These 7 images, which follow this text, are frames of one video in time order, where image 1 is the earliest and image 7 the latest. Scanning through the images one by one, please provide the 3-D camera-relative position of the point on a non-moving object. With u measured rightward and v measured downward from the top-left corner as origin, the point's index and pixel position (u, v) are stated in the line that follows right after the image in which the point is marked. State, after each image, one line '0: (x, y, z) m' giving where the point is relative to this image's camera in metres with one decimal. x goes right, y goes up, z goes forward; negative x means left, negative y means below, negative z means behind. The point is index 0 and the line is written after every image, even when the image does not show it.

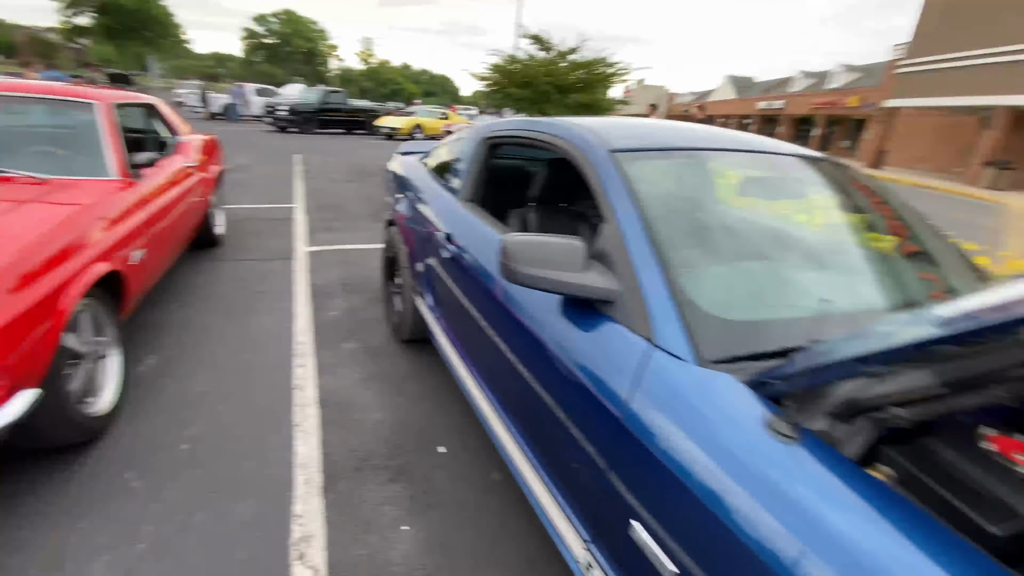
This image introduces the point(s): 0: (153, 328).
0: (-2.5, -0.3, +3.3) m
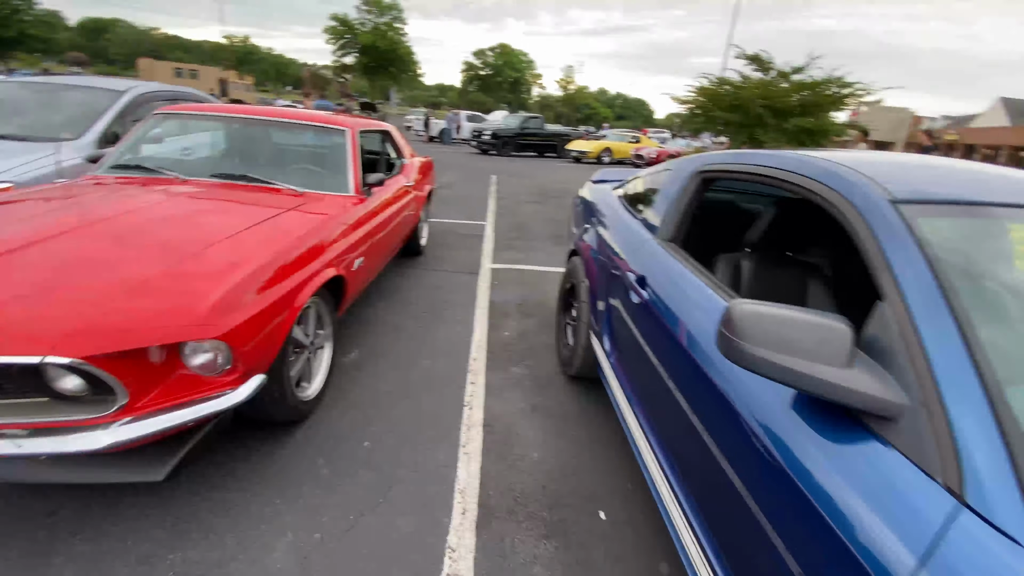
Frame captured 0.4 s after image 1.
0: (-1.2, -0.3, +3.7) m
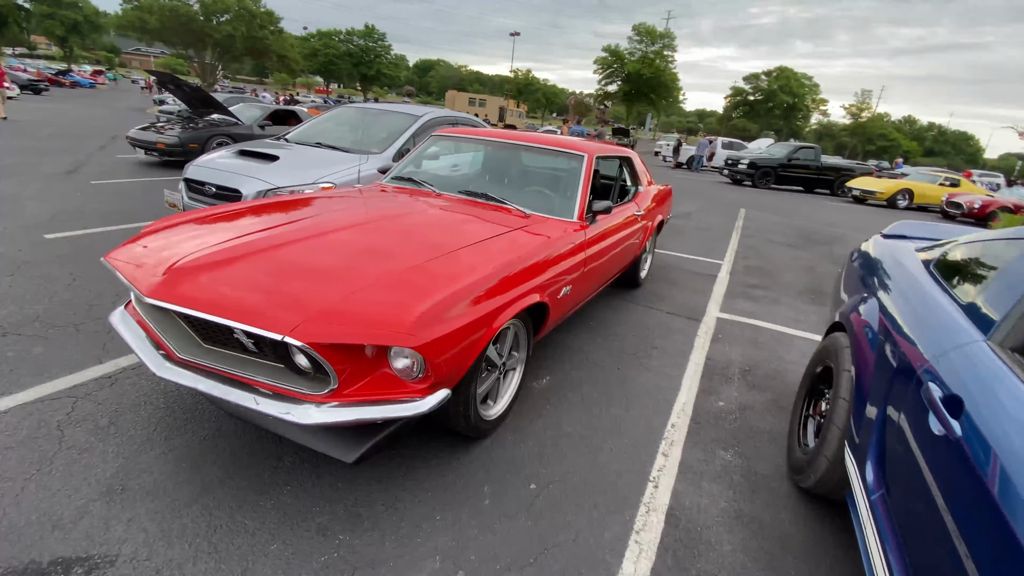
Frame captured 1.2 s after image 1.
0: (+0.4, -0.5, +3.6) m
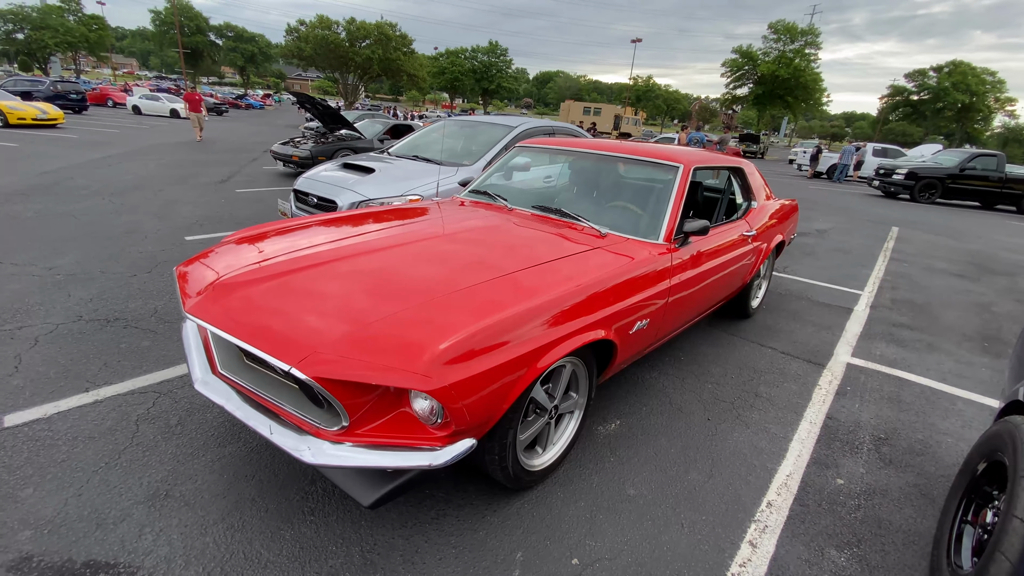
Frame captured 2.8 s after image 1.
0: (+0.8, -0.7, +3.2) m
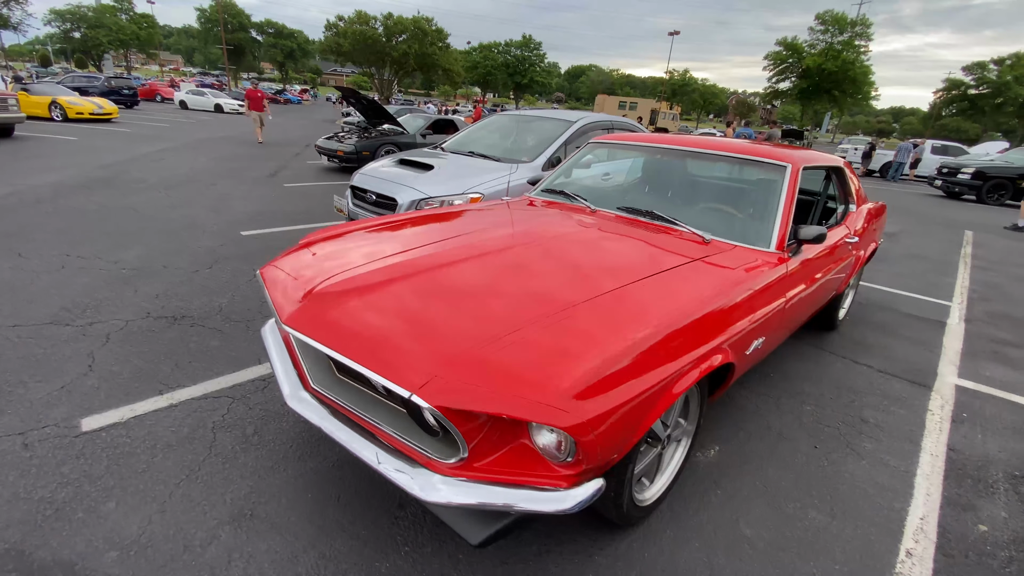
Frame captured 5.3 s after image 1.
0: (+1.3, -0.7, +2.9) m
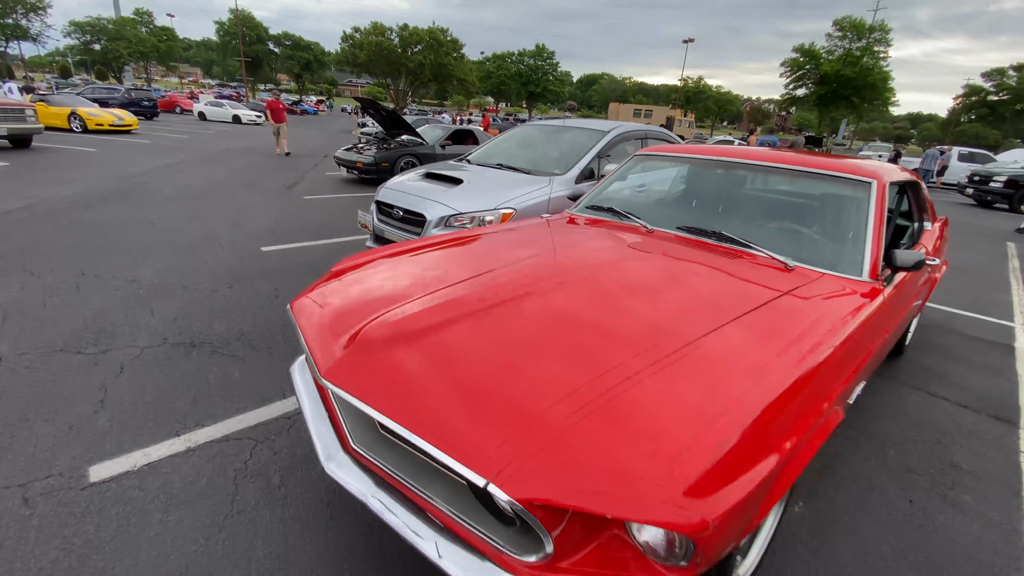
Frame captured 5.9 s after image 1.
0: (+1.6, -0.9, +2.6) m
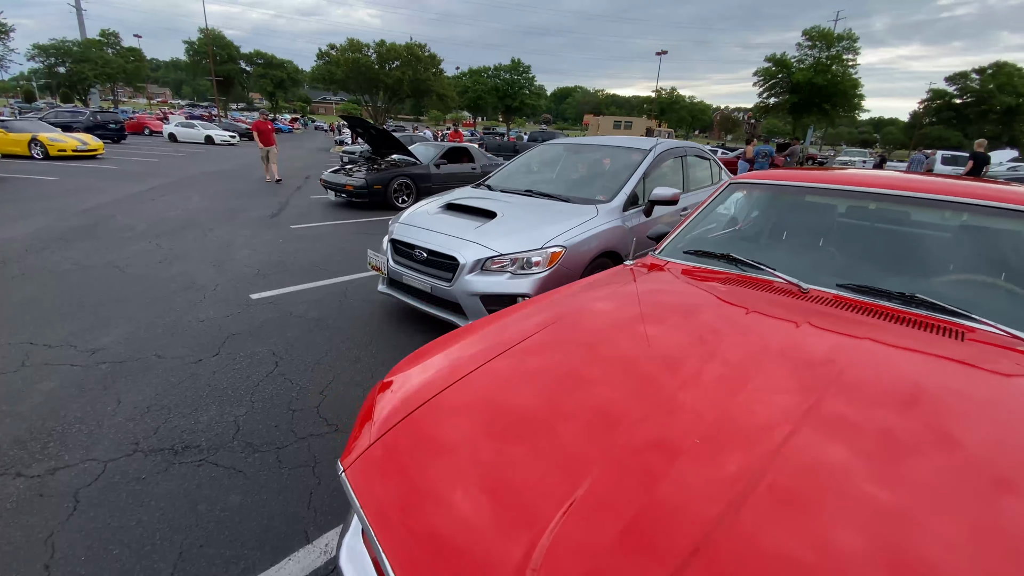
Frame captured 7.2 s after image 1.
0: (+2.1, -1.2, +1.9) m
